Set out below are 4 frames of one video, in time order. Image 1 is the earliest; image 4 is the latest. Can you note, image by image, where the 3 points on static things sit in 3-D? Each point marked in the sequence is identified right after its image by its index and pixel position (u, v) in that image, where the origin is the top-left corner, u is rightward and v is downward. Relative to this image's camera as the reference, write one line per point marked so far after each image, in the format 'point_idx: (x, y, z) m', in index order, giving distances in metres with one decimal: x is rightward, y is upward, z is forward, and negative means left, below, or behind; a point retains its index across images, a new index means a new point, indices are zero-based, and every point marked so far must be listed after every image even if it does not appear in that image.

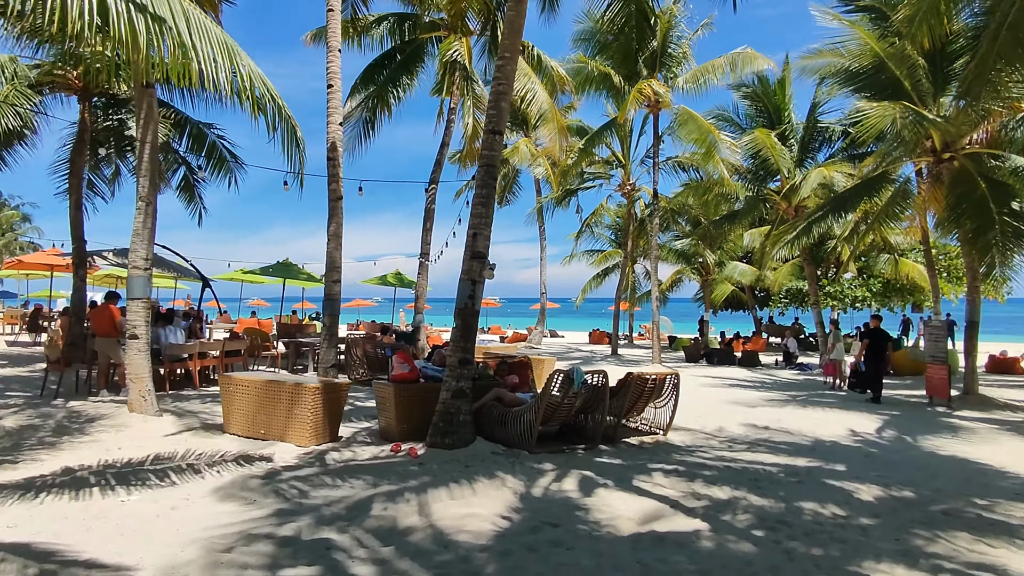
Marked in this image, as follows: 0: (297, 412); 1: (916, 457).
0: (-1.9, -1.1, +5.2) m
1: (+4.1, -1.7, +6.1) m
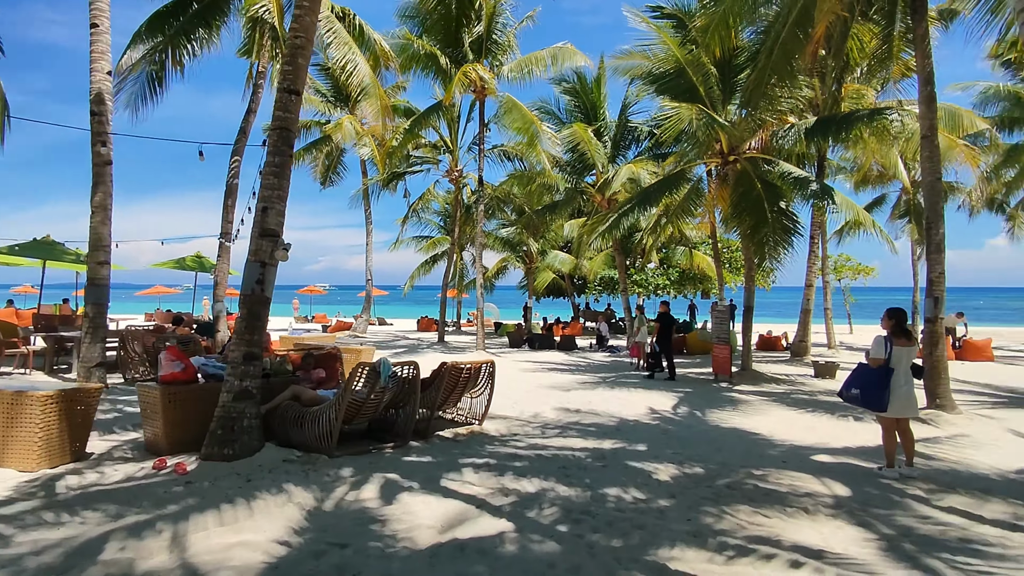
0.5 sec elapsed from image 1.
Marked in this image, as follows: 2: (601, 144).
0: (-3.4, -1.0, +4.1) m
1: (+2.1, -1.6, +6.6) m
2: (+2.5, +4.1, +16.7) m
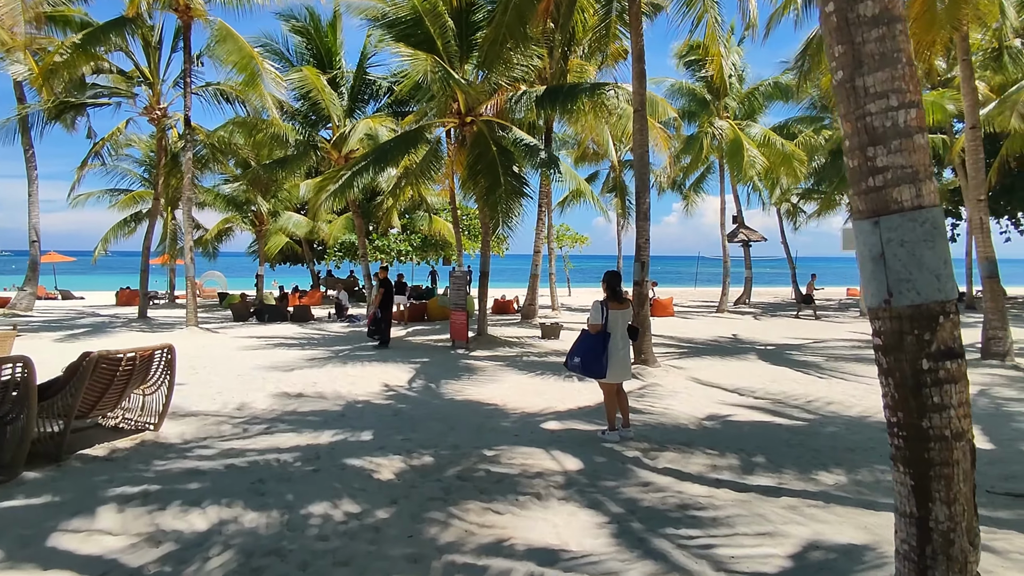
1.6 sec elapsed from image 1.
0: (-4.8, -0.8, +1.5) m
1: (-0.8, -1.2, +6.1) m
2: (-4.5, +5.0, +15.2) m
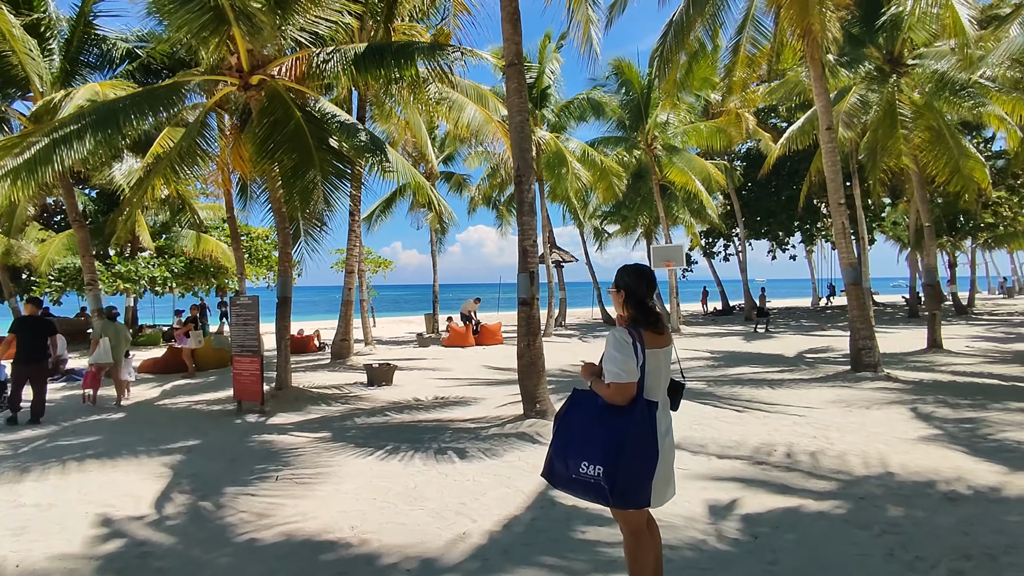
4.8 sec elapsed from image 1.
0: (-3.7, -0.9, -2.8) m
1: (-1.4, -1.4, +2.9) m
2: (-8.3, +4.2, +10.3) m
